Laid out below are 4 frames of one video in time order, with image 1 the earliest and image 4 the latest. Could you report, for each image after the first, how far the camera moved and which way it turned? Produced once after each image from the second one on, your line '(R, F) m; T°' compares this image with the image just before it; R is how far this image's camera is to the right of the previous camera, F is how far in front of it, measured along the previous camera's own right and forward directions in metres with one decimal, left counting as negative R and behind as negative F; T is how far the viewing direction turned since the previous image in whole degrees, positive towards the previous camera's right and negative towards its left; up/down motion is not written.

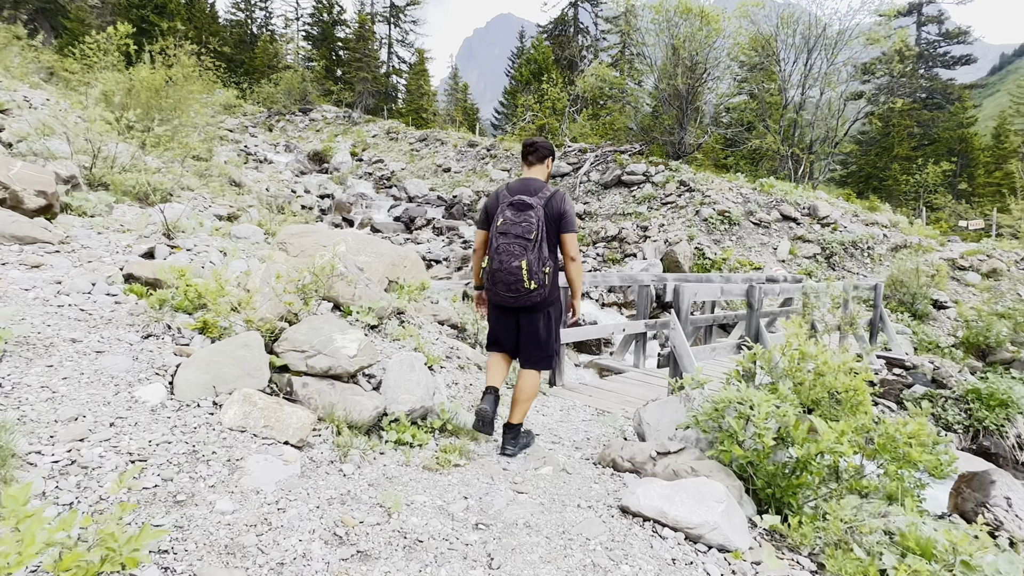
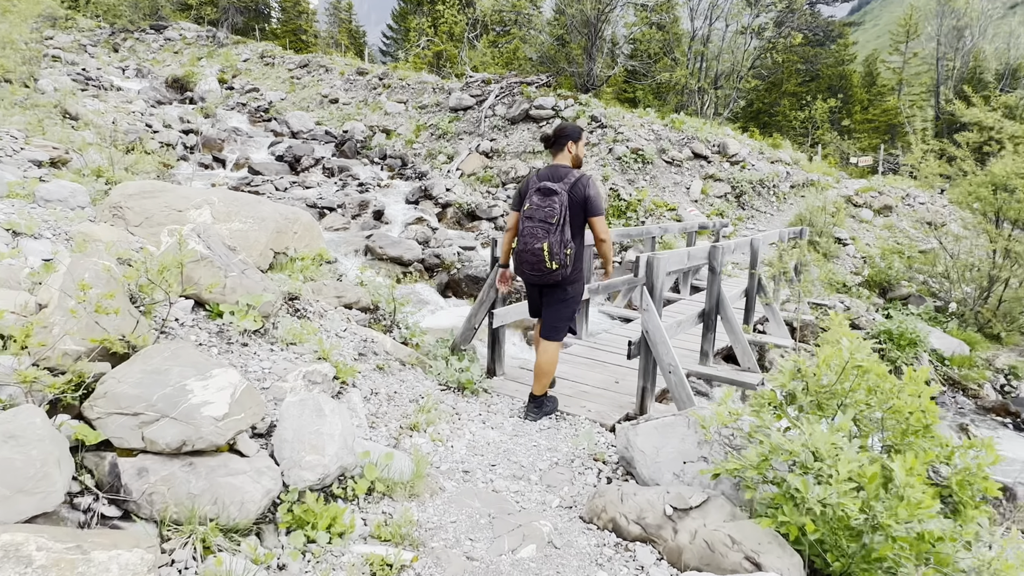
(-0.2, +1.1) m; +10°
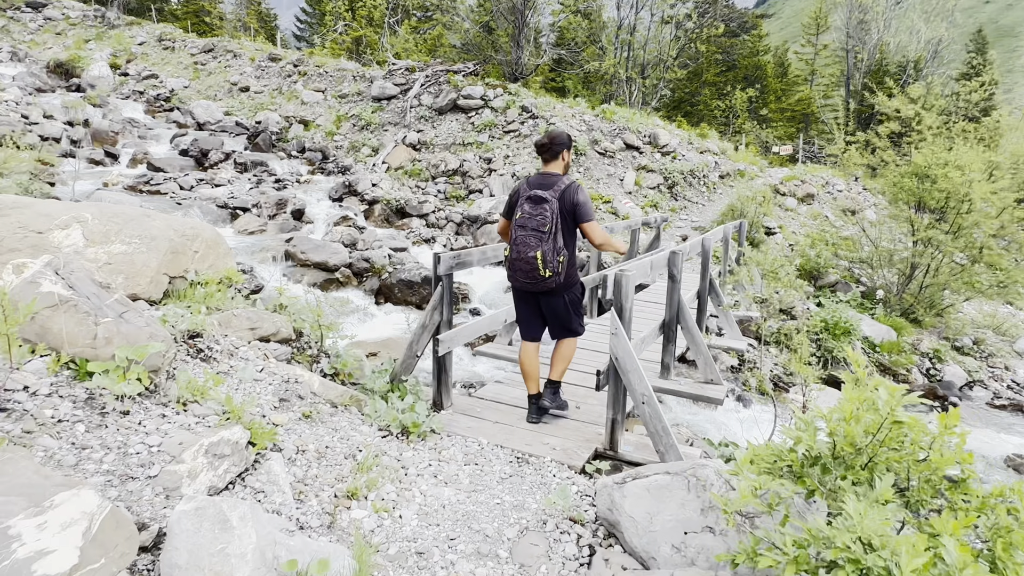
(-0.1, +0.5) m; +7°
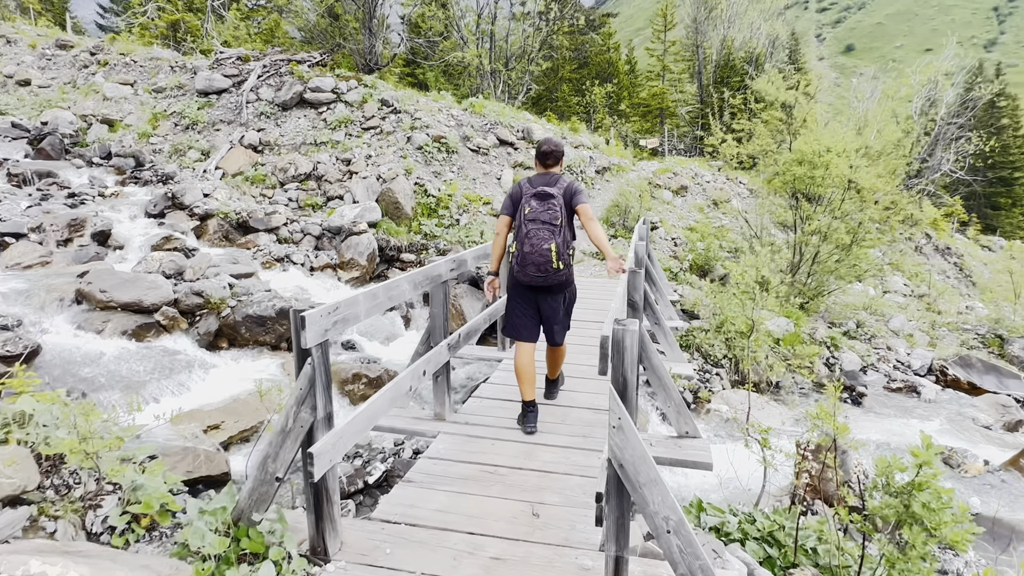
(-0.2, +1.4) m; +13°
